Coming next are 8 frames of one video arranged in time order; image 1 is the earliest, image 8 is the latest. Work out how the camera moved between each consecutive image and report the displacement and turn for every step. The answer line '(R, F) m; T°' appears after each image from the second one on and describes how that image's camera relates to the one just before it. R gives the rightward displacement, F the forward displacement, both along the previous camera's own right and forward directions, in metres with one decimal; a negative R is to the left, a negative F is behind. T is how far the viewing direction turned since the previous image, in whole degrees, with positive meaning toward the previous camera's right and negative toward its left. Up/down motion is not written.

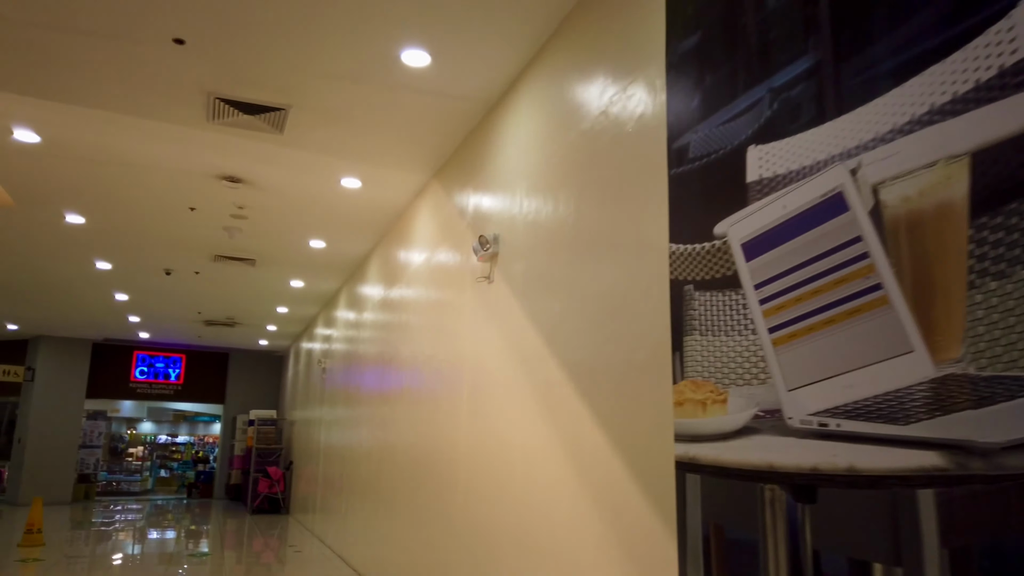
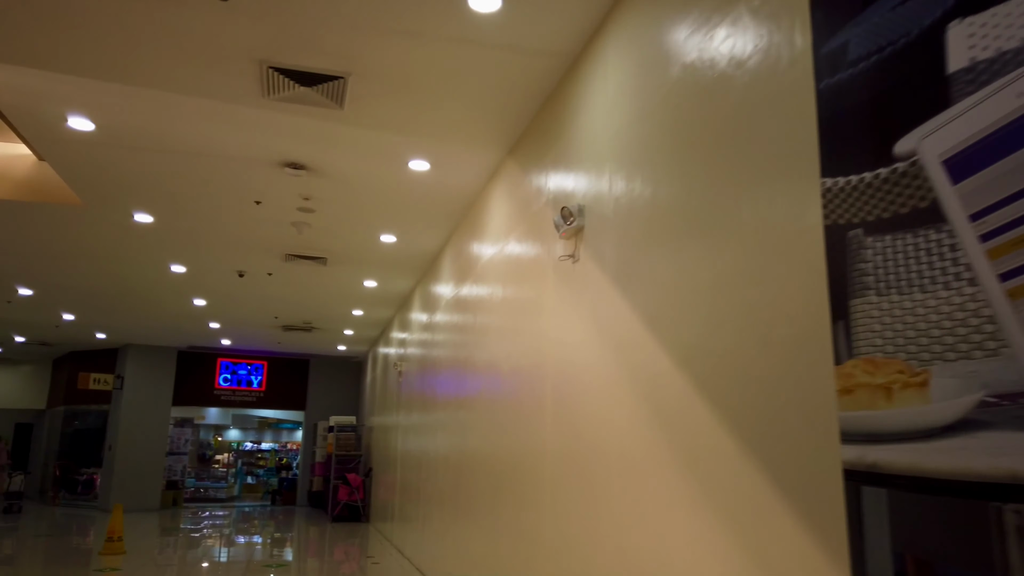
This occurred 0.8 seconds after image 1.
(-0.1, +0.6) m; -6°
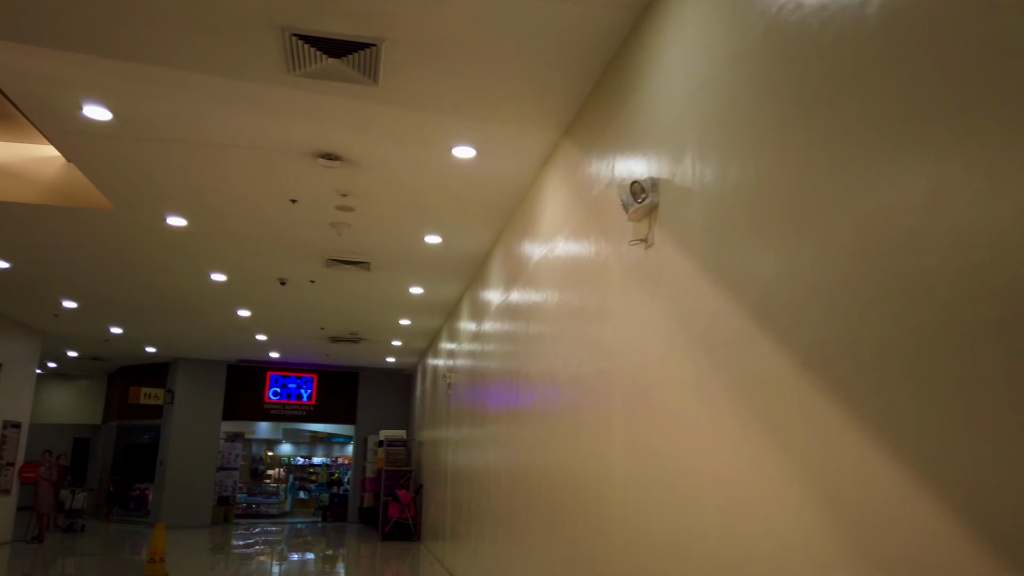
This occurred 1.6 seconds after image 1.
(0.0, +0.6) m; -4°
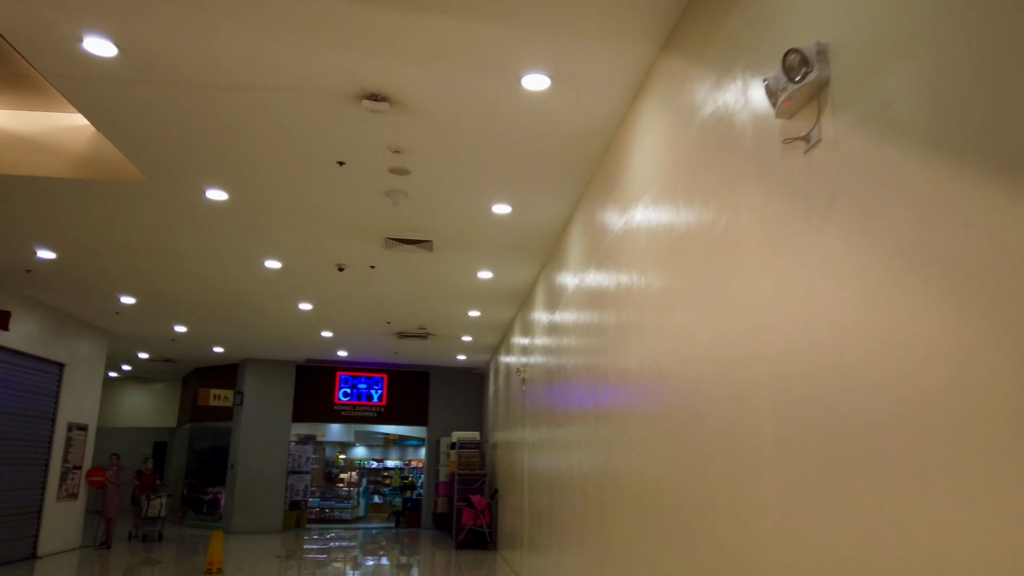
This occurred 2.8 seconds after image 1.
(-0.1, +0.9) m; -5°
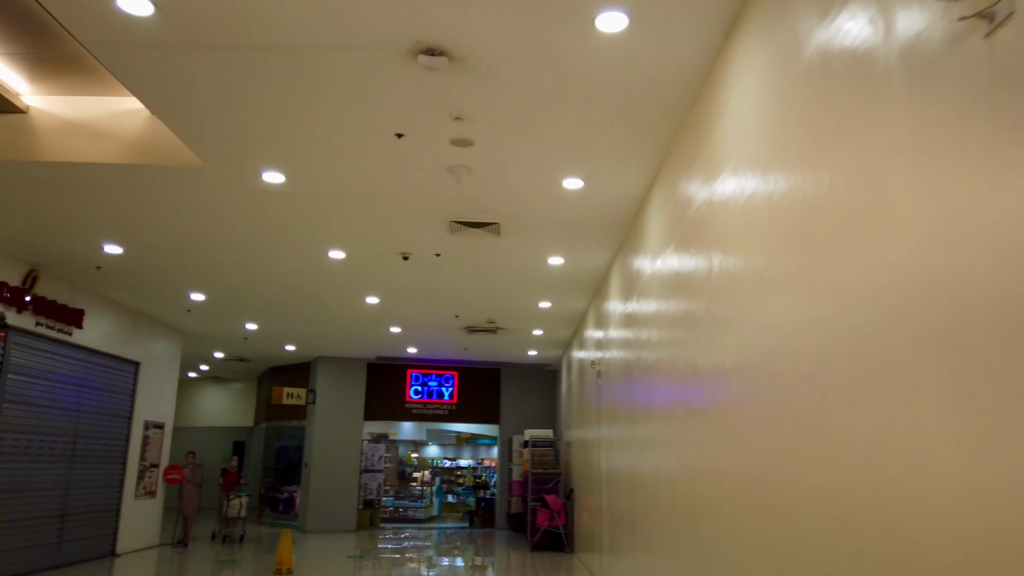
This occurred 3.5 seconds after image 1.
(0.0, +0.4) m; -5°
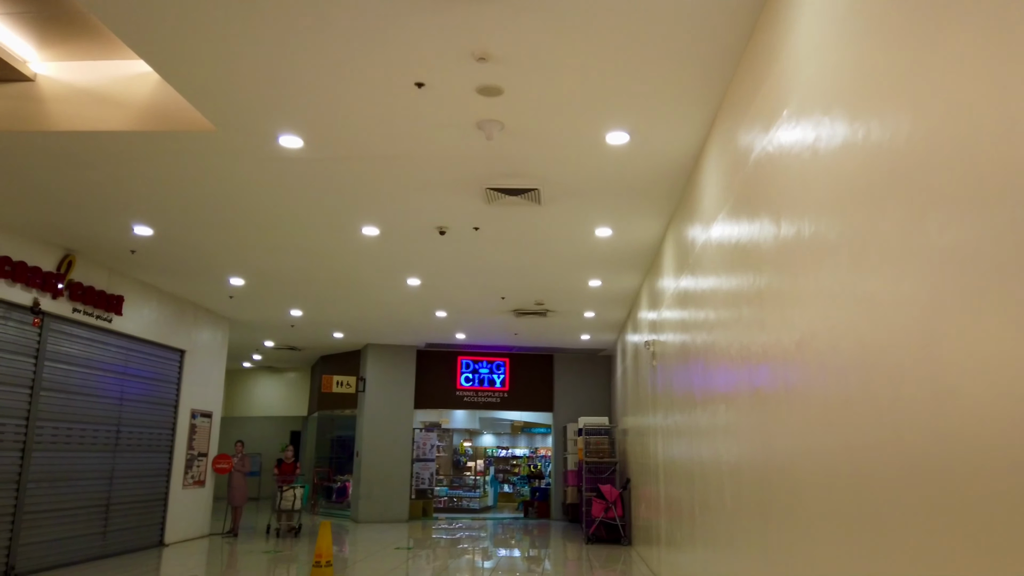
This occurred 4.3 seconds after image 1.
(+0.1, +0.5) m; -4°
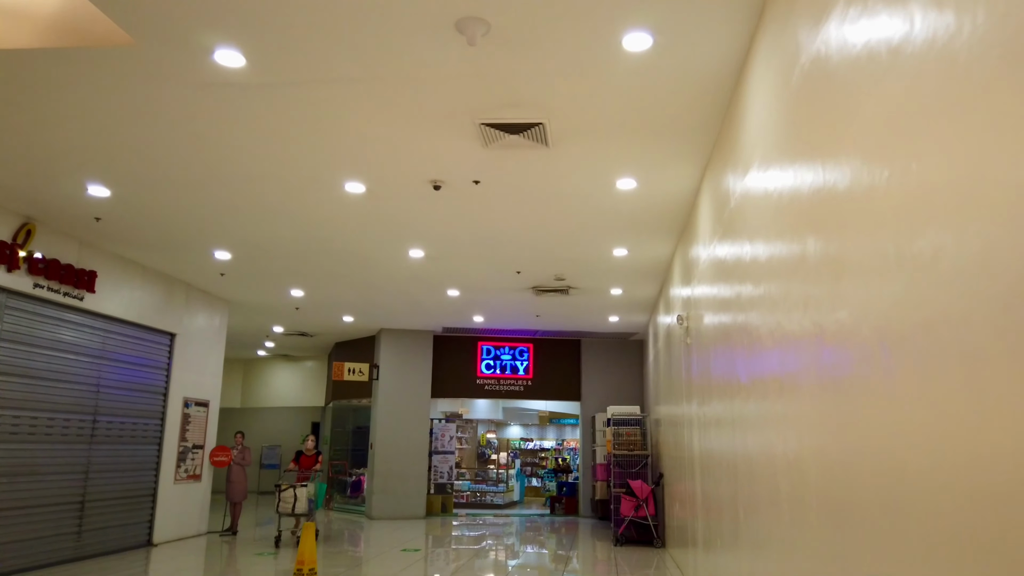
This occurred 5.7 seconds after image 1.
(+0.2, +1.0) m; -3°
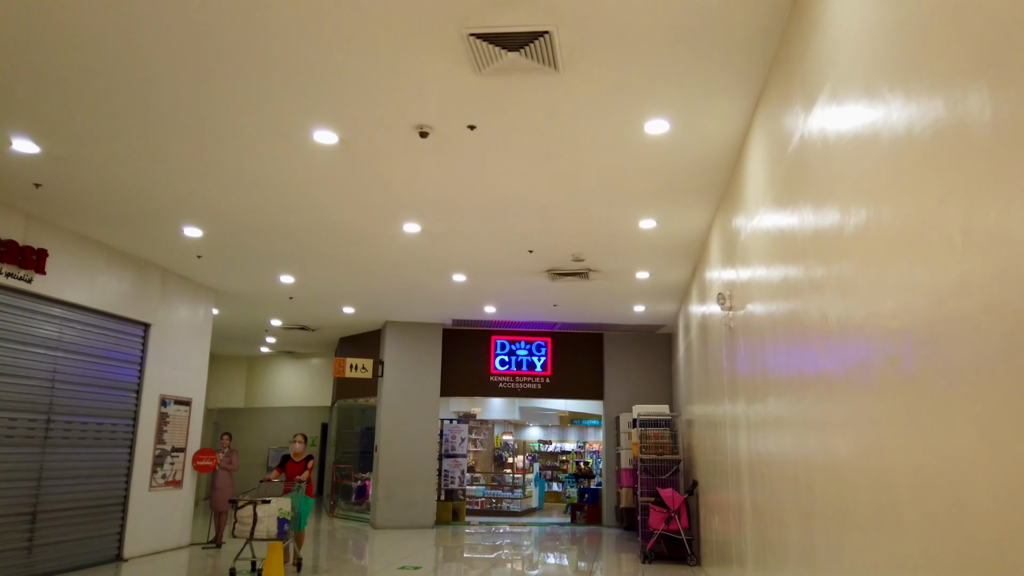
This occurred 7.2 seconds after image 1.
(+0.1, +1.1) m; -2°
